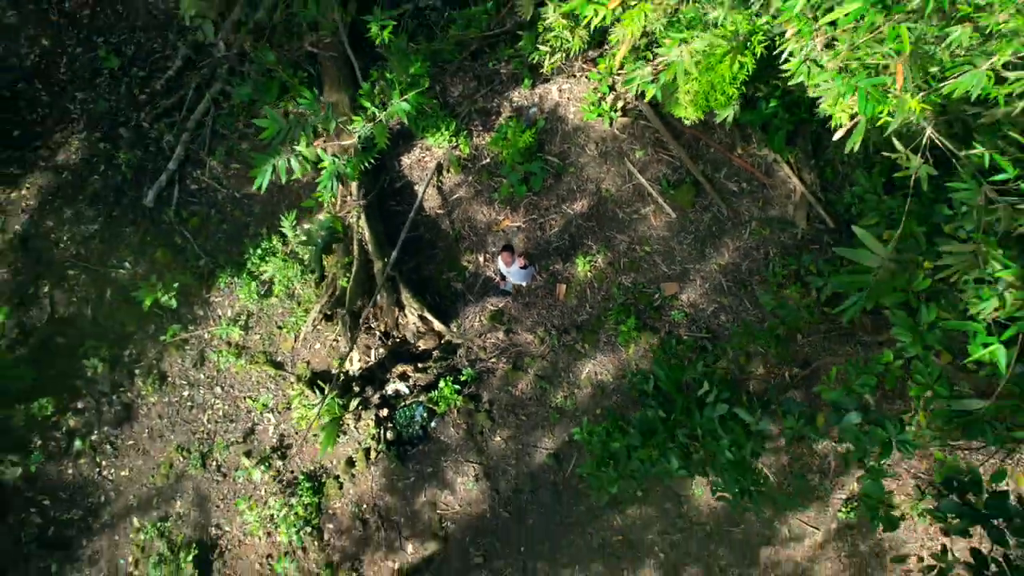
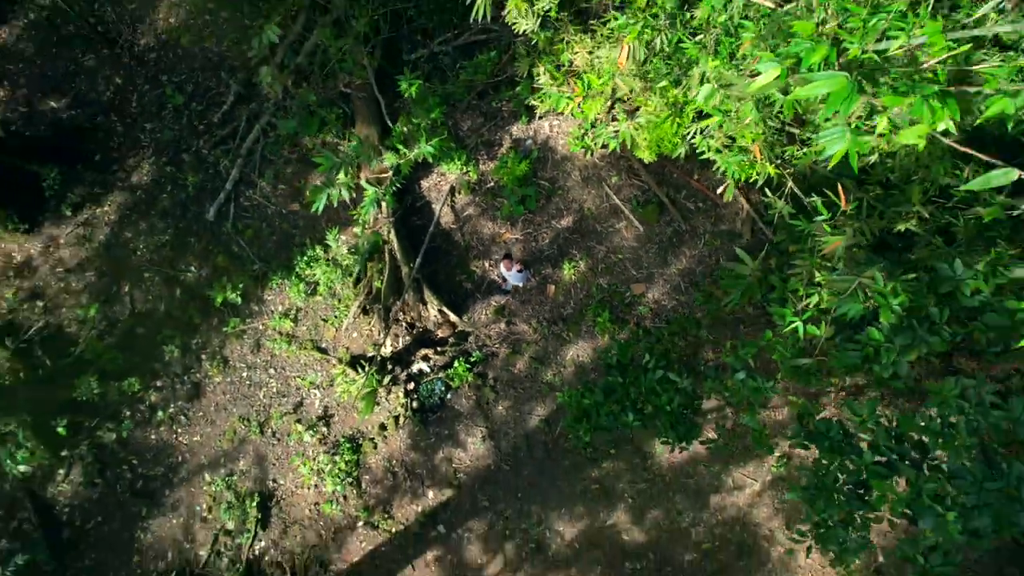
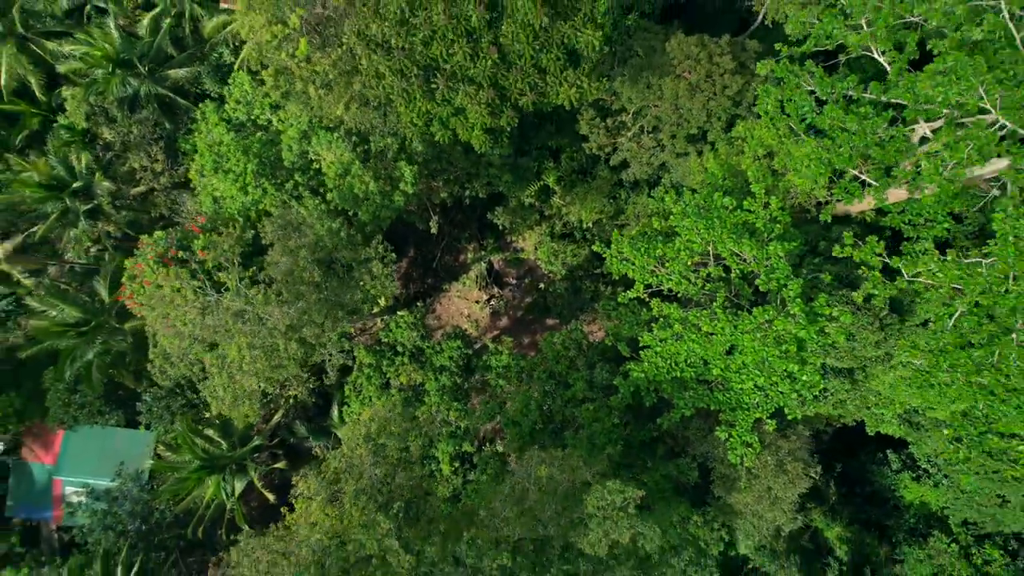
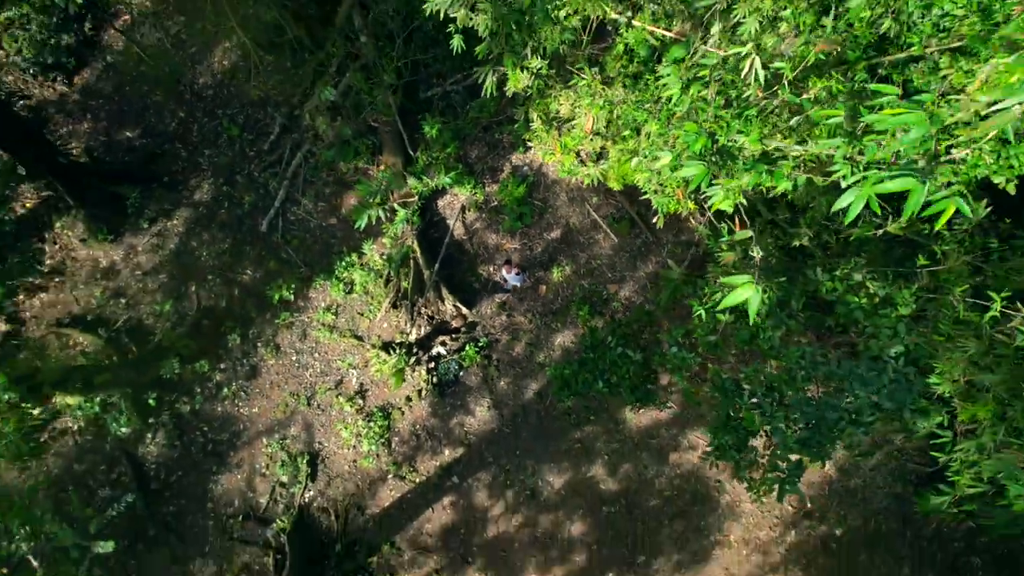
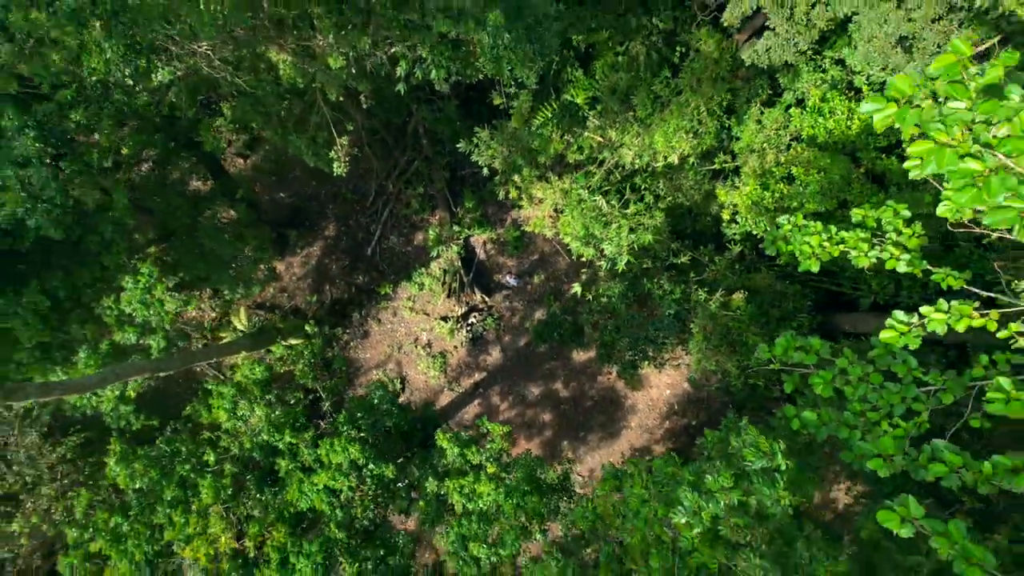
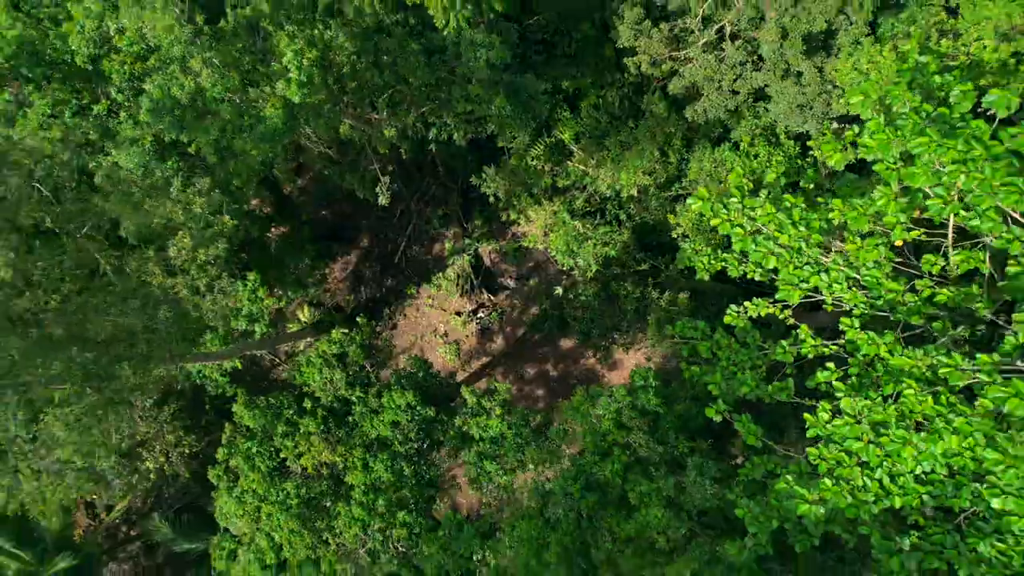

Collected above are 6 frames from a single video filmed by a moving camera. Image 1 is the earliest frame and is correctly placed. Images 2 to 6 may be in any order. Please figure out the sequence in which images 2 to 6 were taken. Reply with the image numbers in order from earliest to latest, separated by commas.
2, 4, 5, 6, 3
